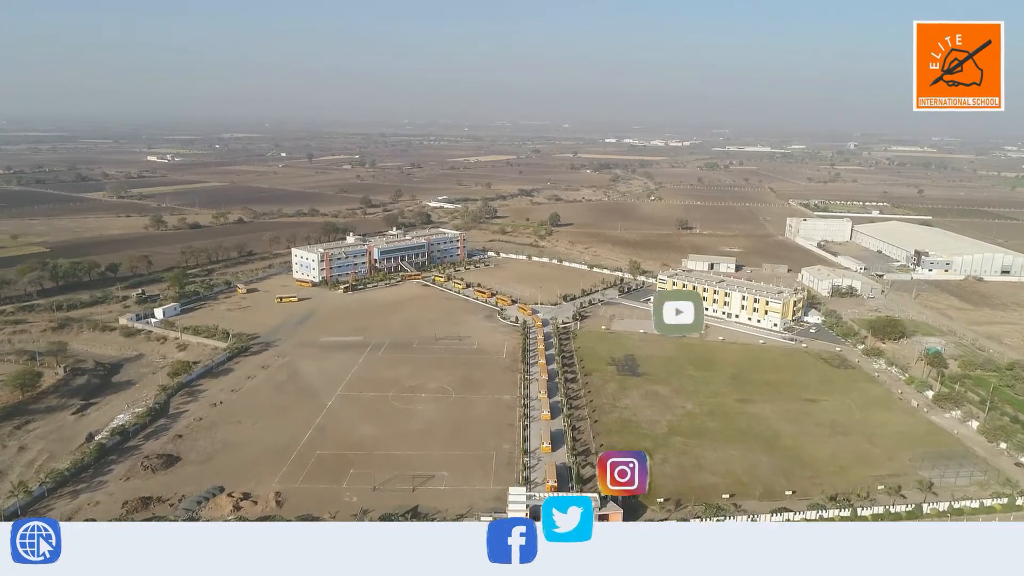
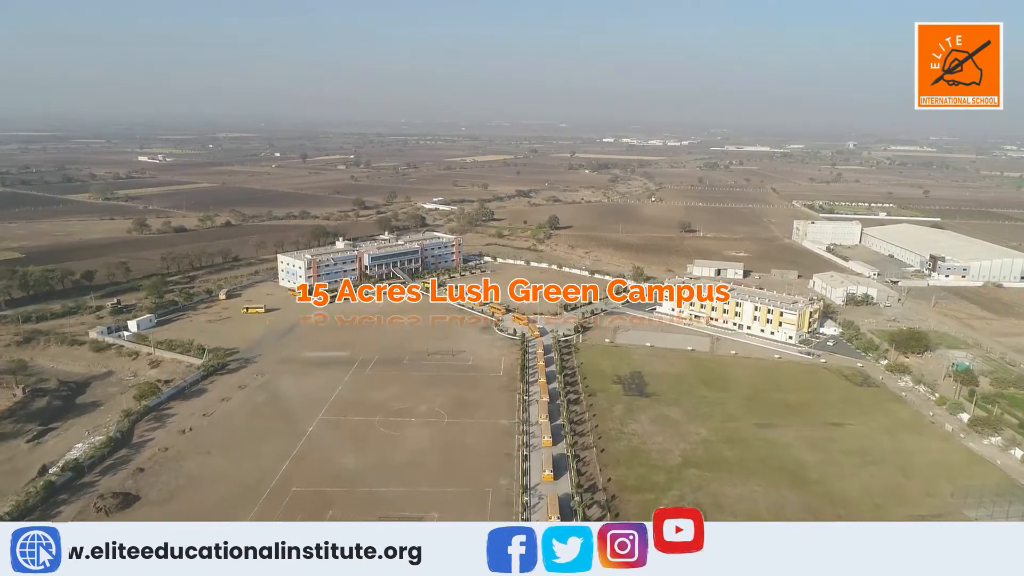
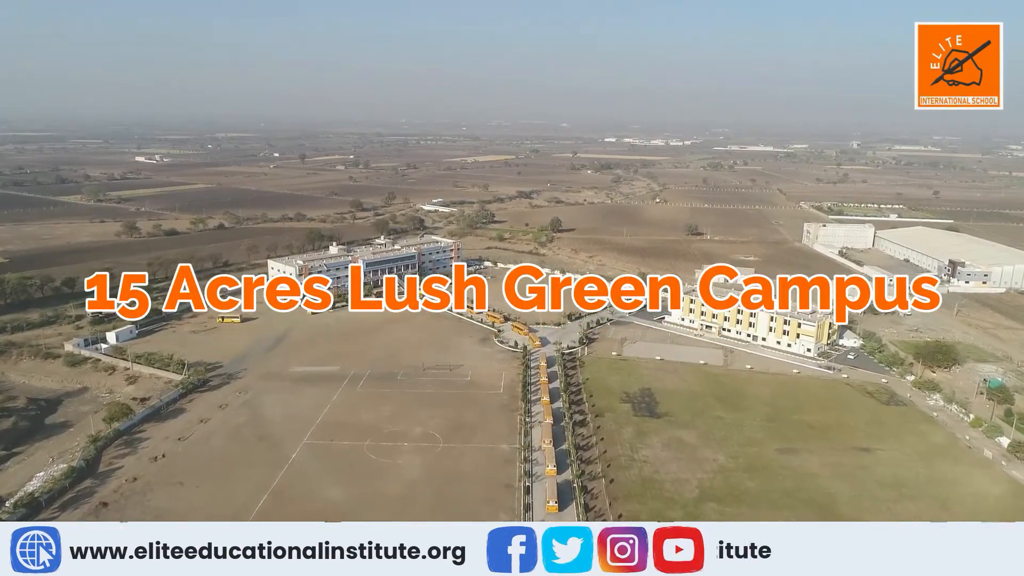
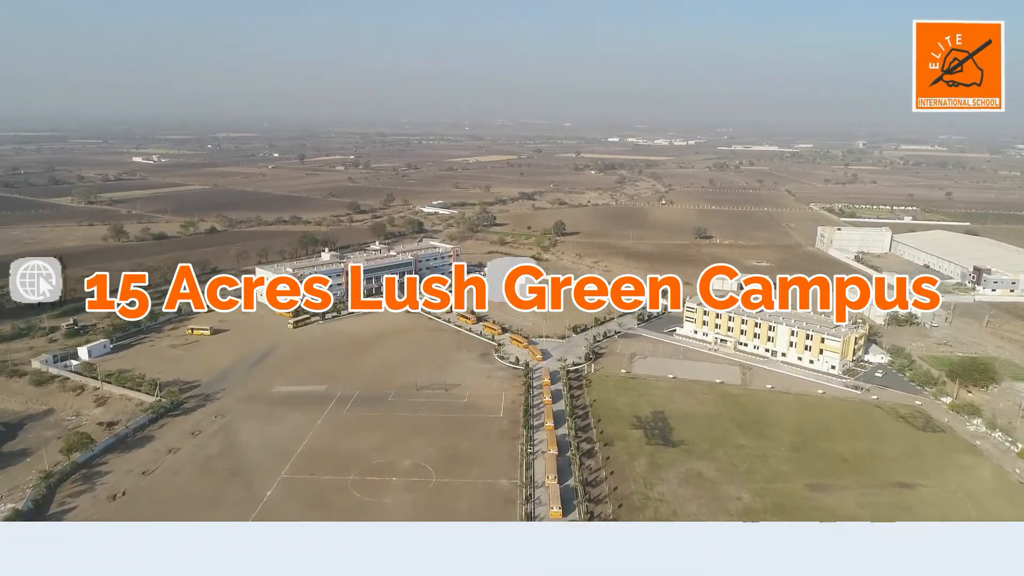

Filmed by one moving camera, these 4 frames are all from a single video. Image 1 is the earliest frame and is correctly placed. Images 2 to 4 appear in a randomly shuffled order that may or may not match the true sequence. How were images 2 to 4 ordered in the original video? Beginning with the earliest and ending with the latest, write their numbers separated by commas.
2, 3, 4
